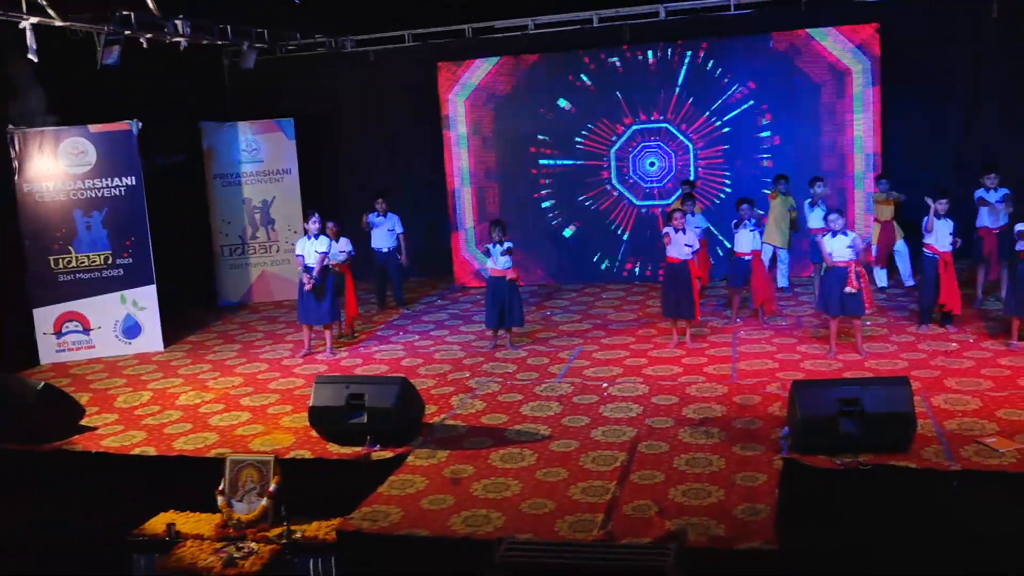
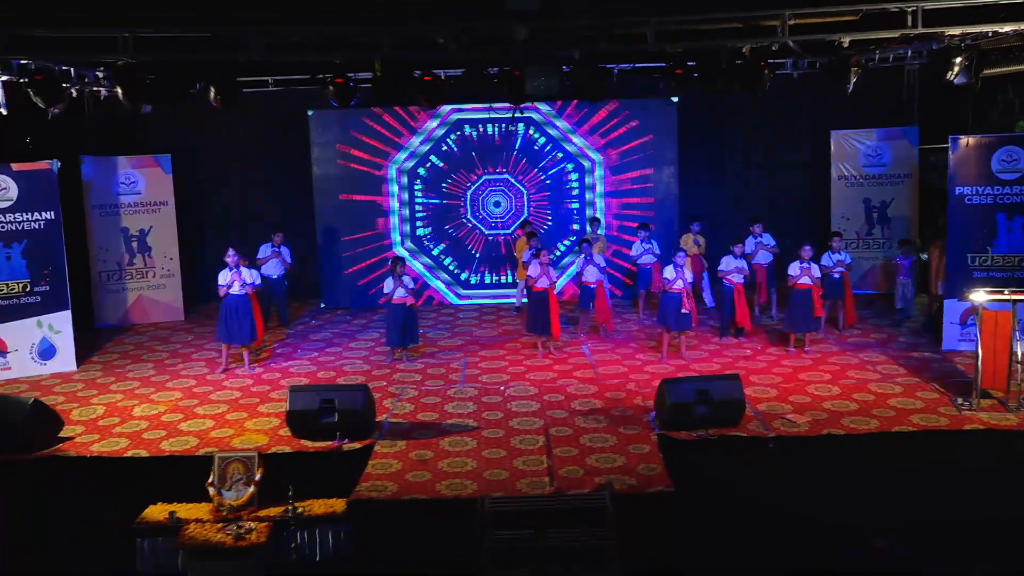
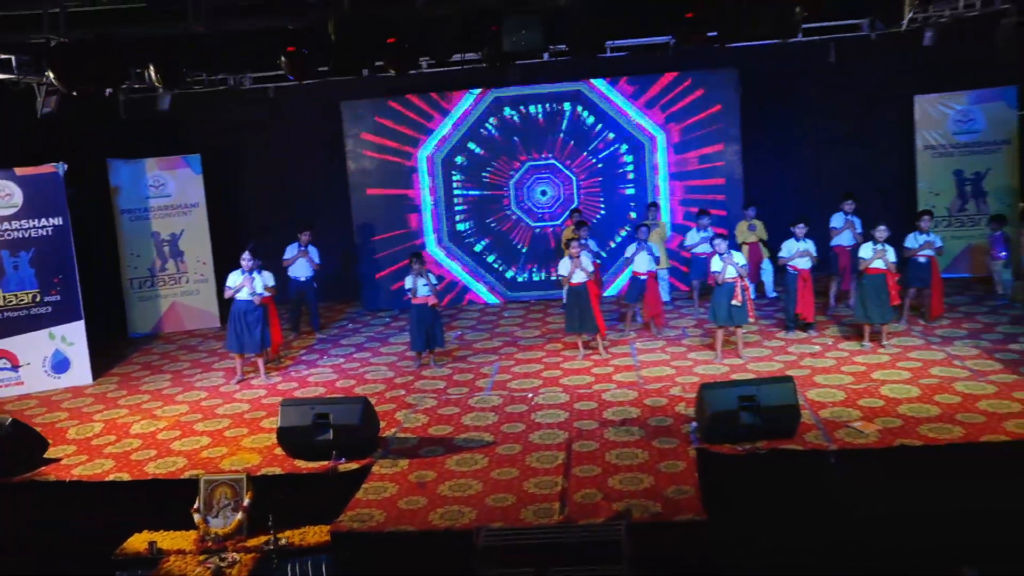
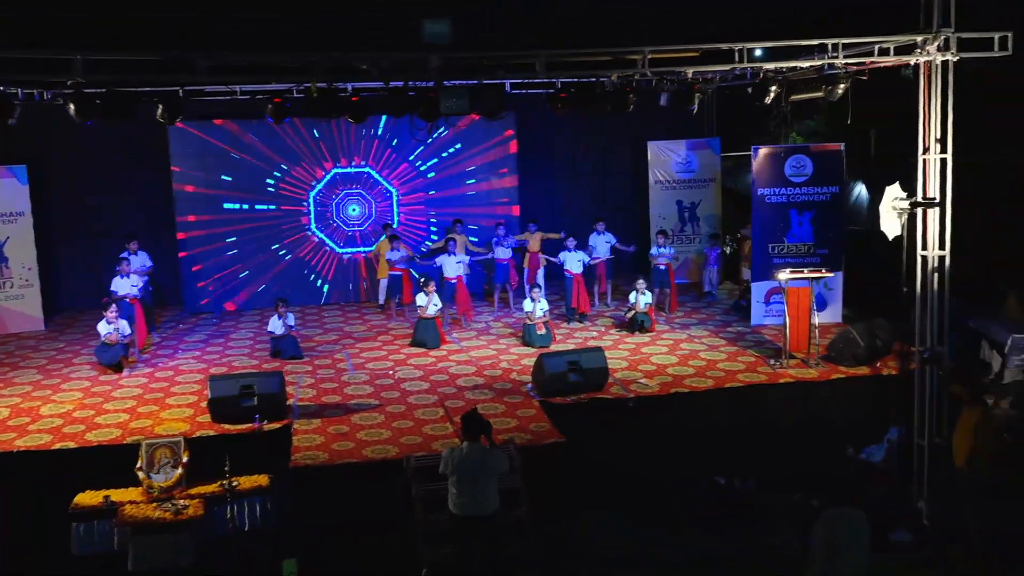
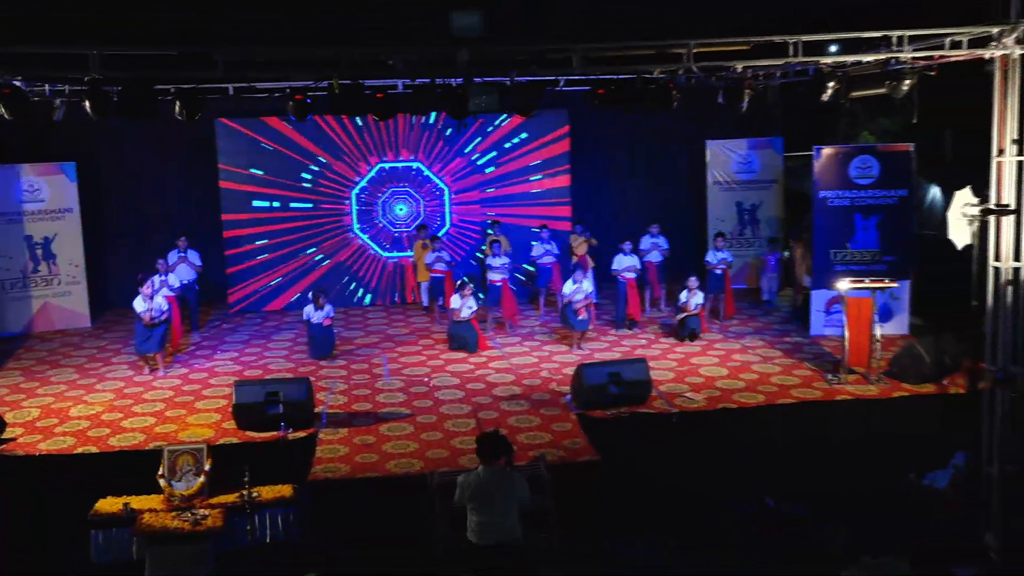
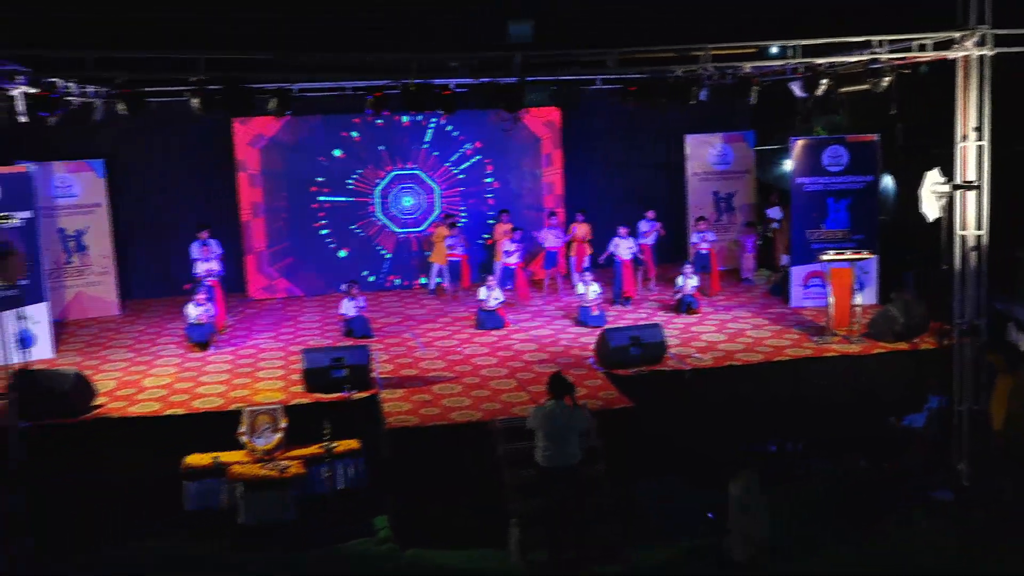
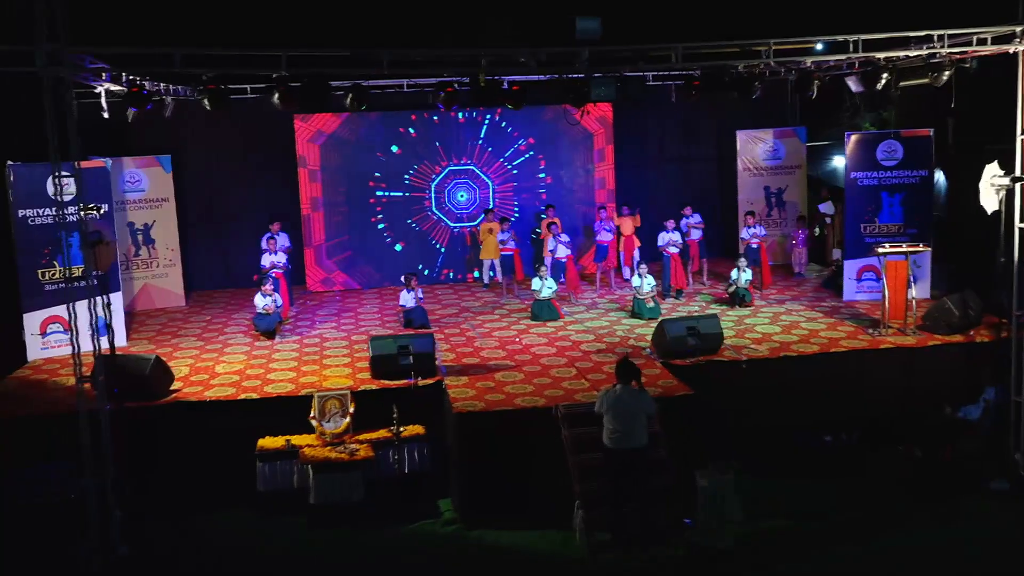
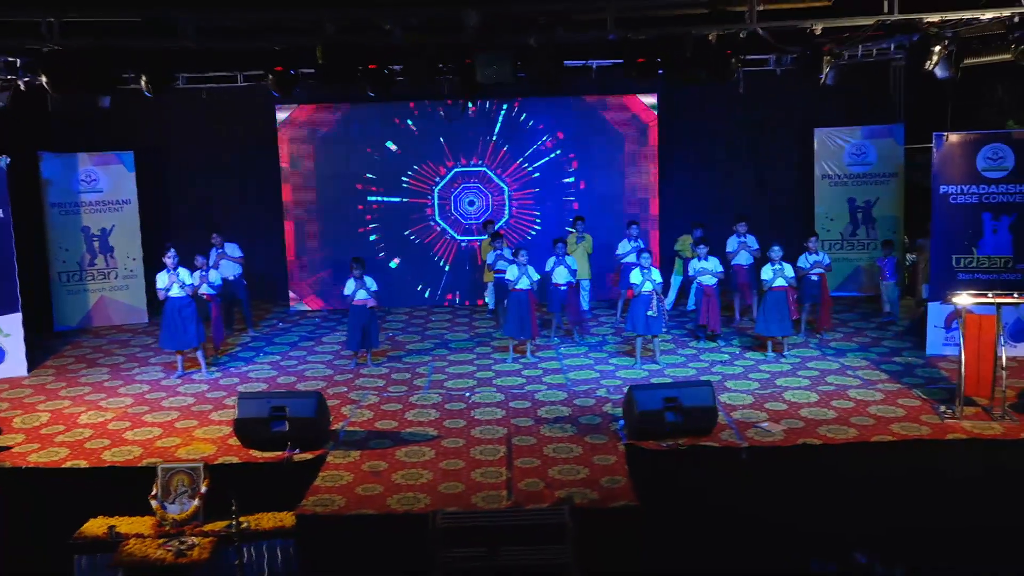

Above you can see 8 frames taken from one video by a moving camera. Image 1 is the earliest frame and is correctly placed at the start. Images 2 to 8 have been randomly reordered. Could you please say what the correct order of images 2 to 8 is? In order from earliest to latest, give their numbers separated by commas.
3, 8, 2, 5, 4, 6, 7
